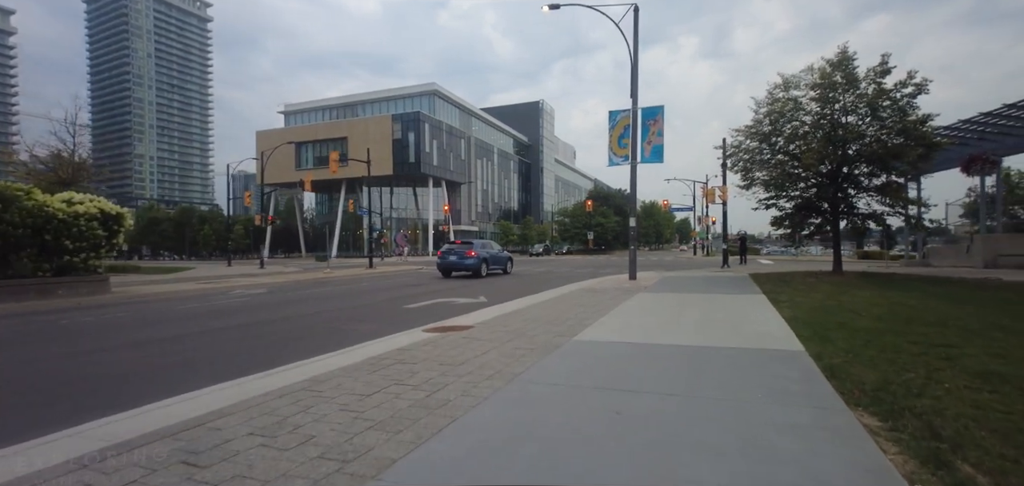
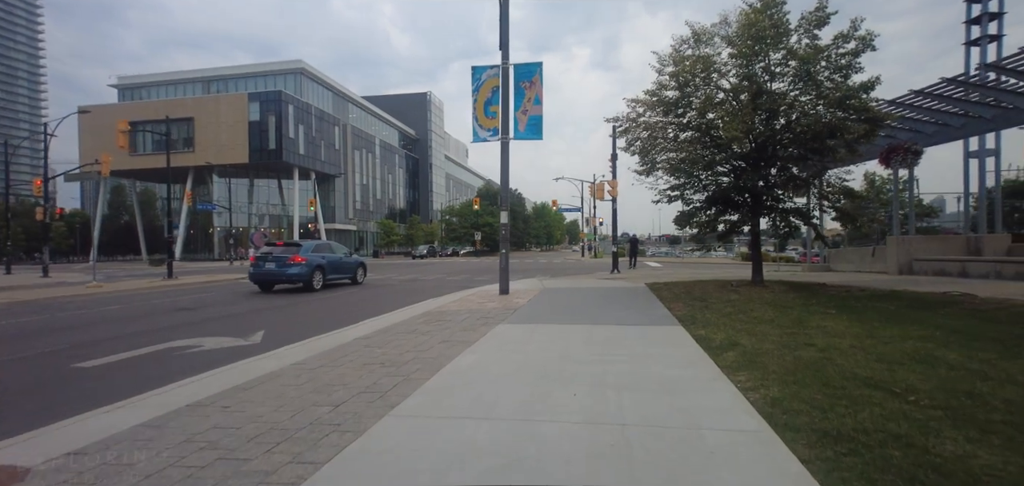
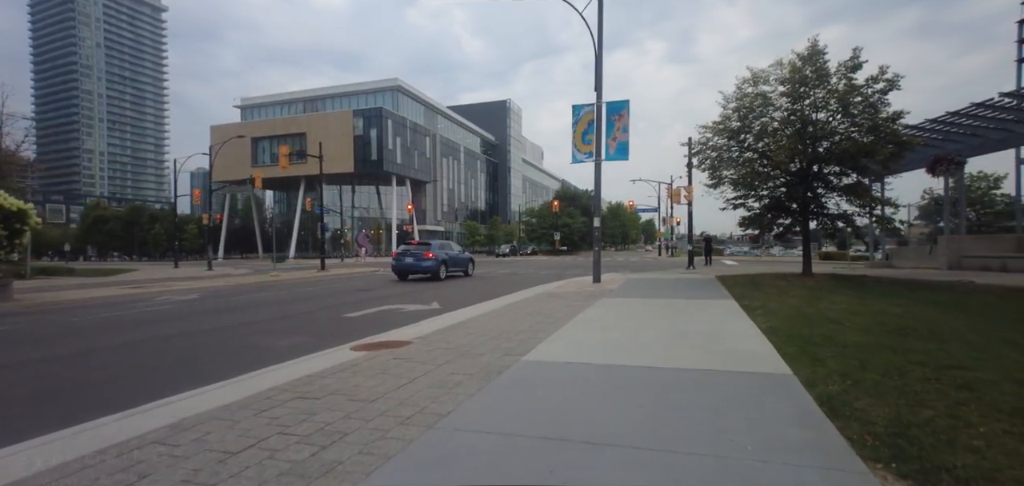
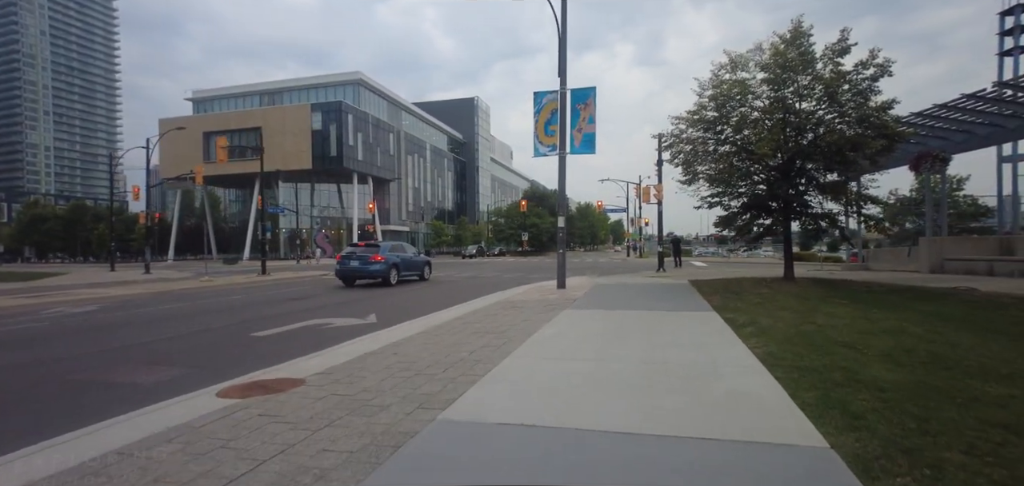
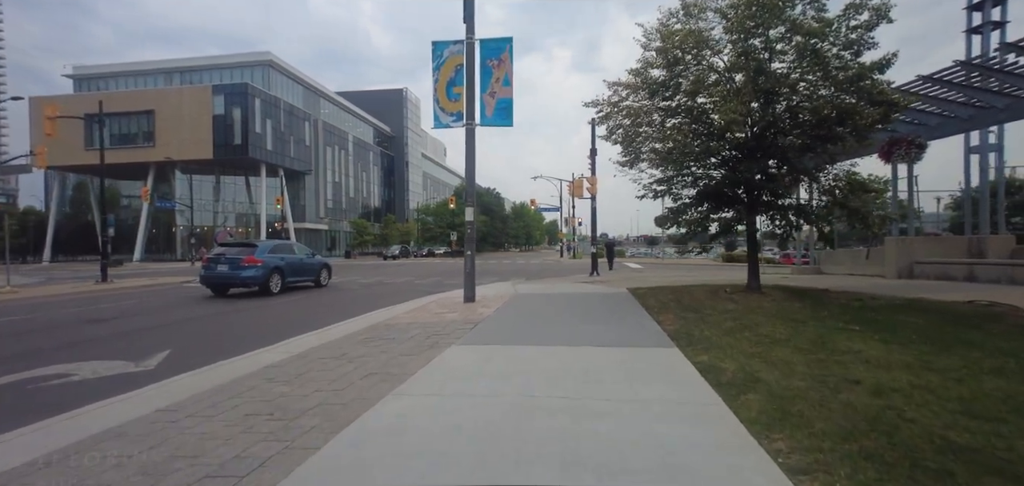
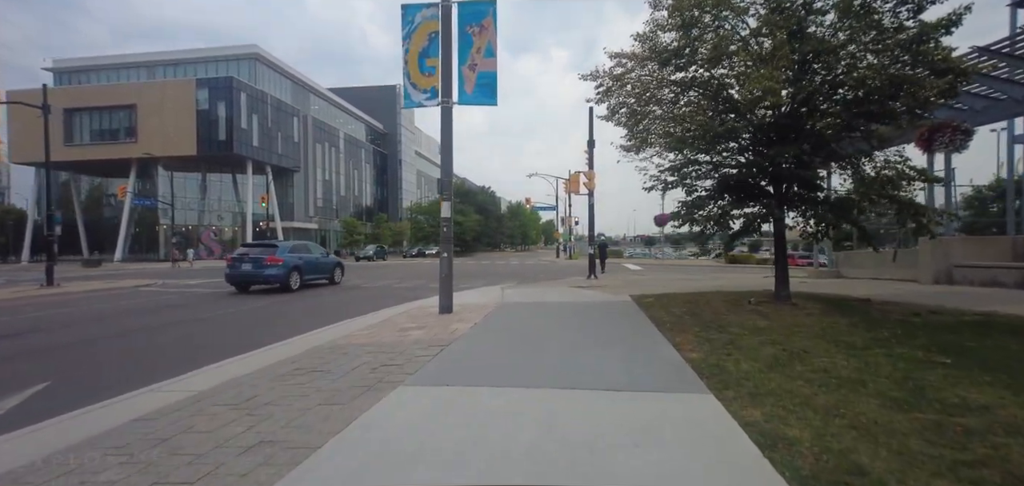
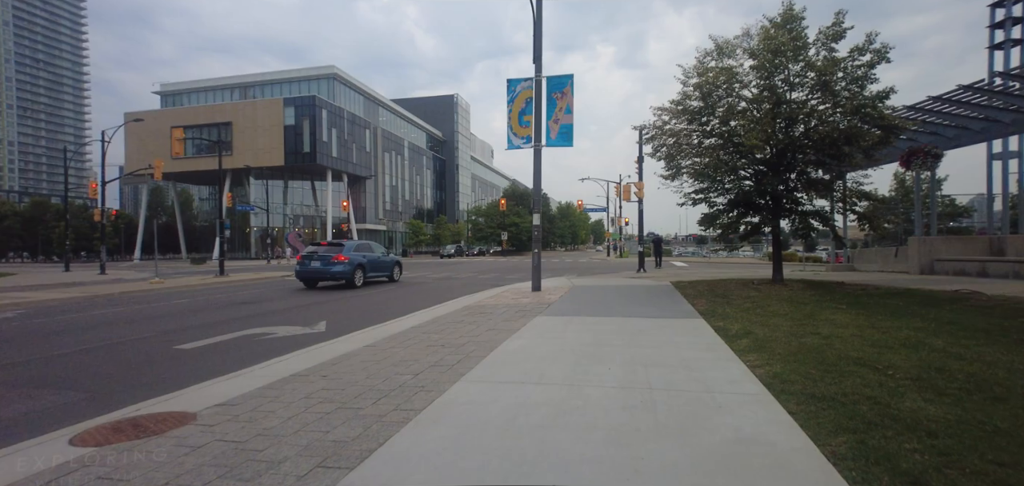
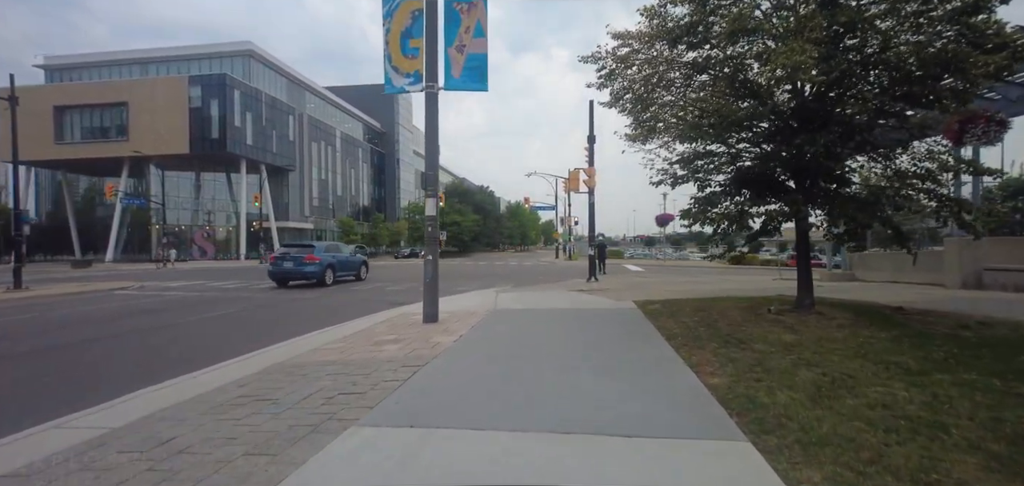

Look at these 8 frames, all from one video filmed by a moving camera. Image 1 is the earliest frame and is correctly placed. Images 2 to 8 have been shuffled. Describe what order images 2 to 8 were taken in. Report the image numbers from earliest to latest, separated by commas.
3, 4, 7, 2, 5, 6, 8
